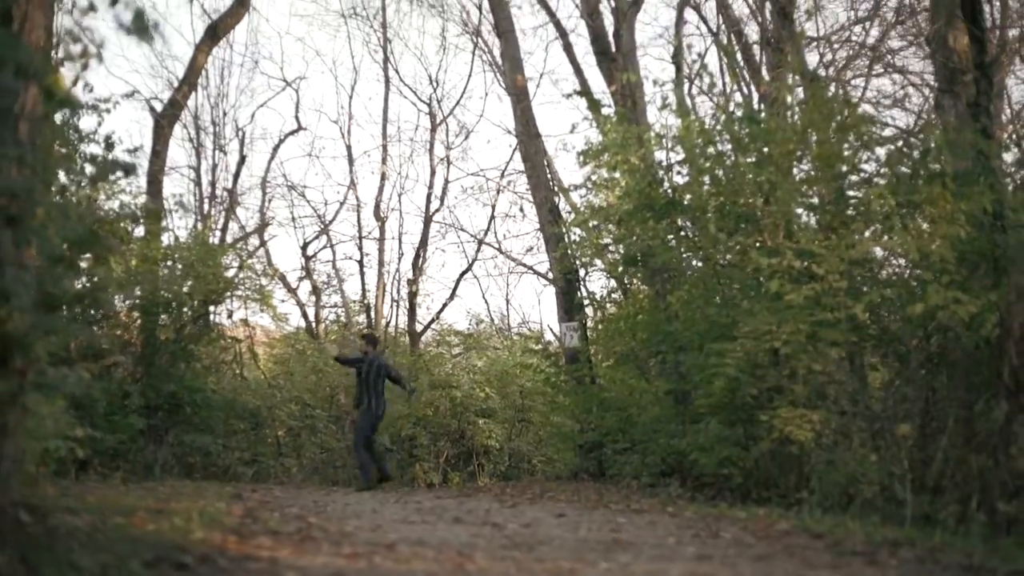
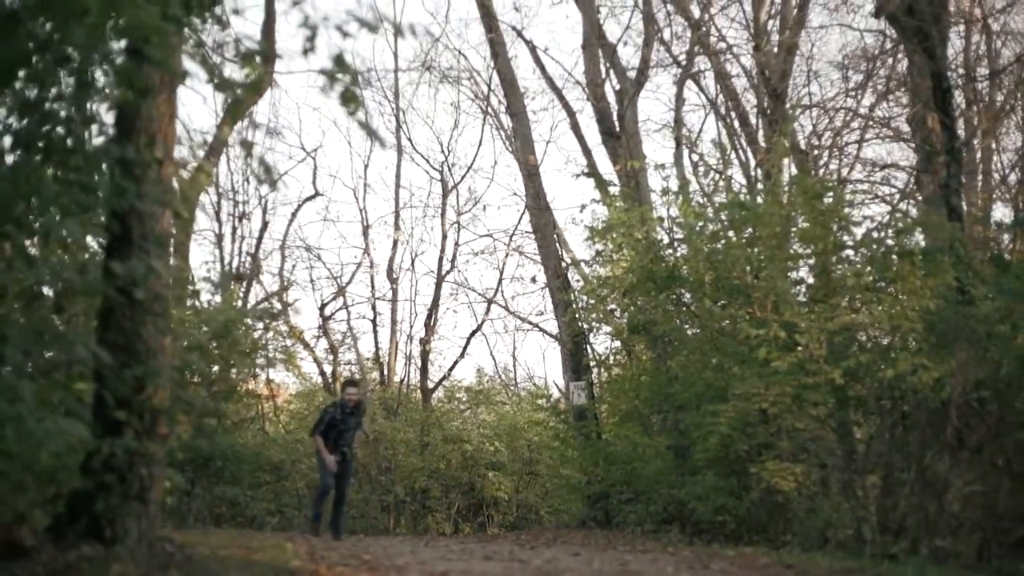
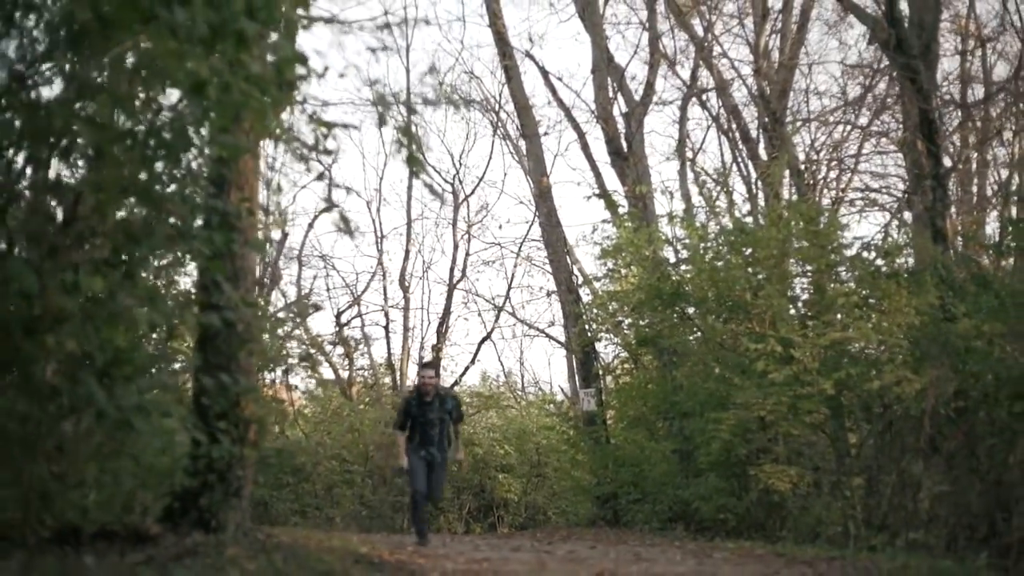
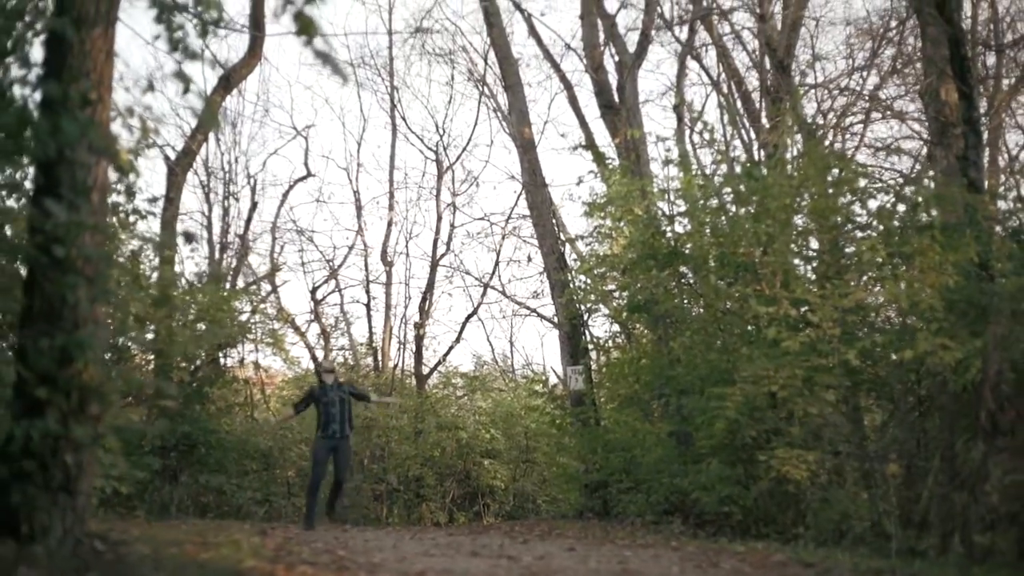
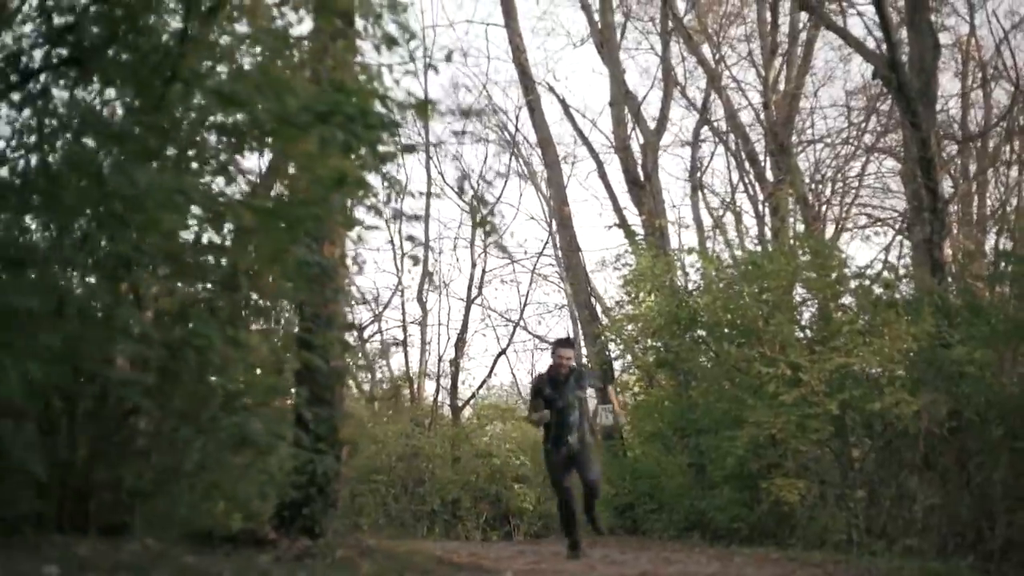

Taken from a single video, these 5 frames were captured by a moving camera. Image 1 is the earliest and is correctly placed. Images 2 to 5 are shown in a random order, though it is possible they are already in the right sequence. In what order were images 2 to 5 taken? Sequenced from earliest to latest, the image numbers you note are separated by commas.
4, 2, 3, 5
